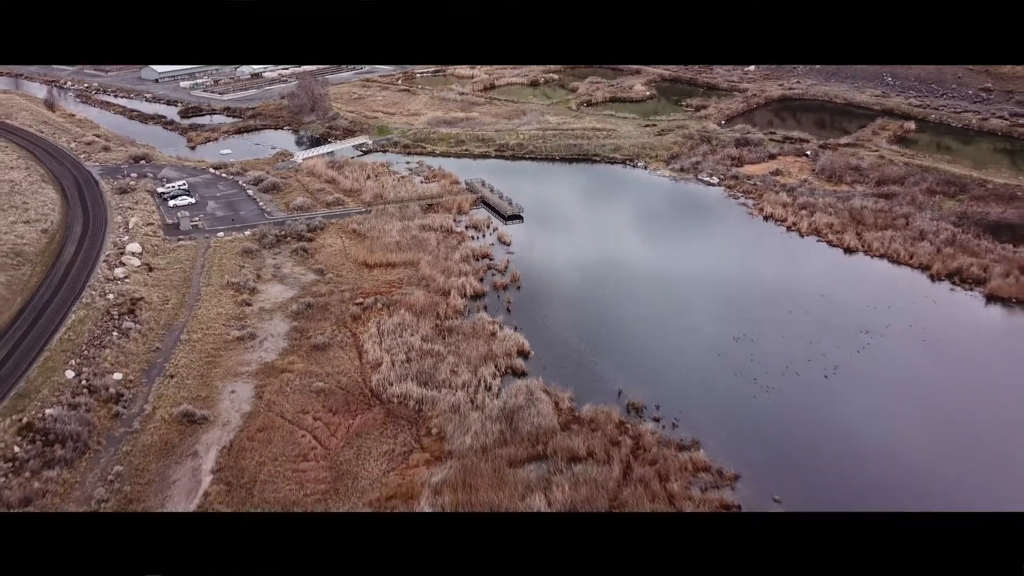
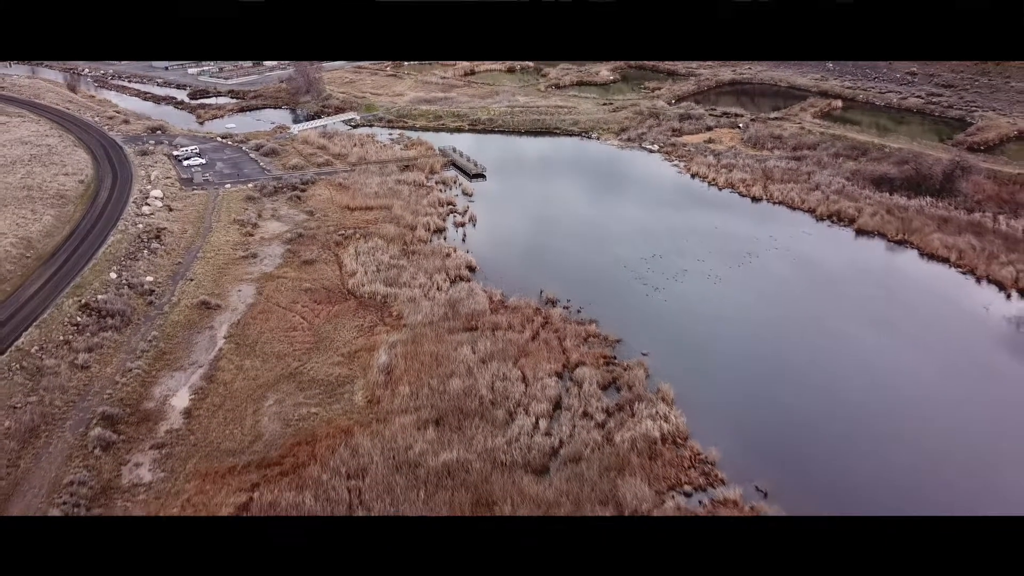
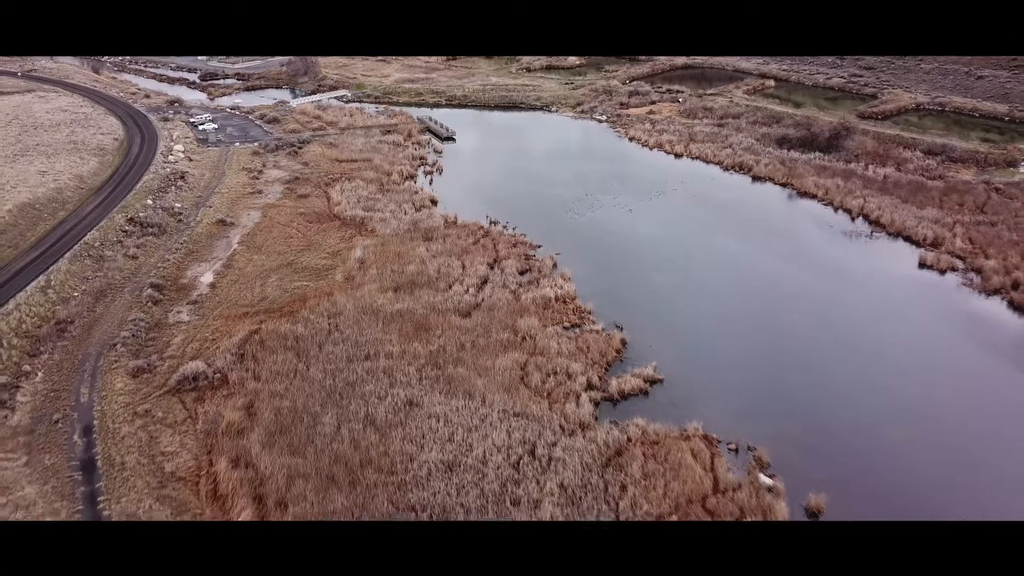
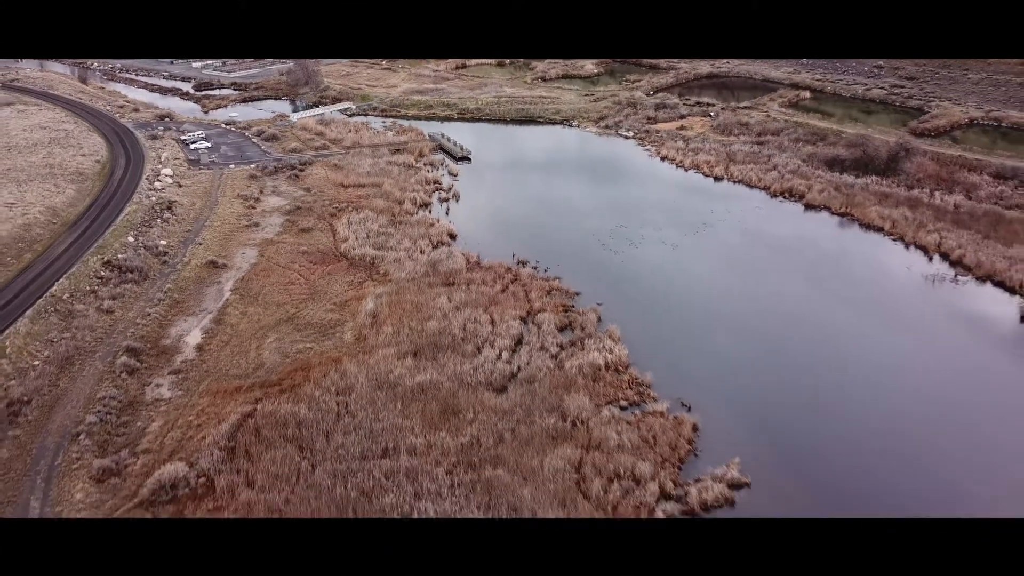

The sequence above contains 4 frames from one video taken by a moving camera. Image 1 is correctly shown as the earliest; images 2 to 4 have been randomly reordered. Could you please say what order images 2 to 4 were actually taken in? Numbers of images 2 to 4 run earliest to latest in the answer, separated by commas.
2, 4, 3
